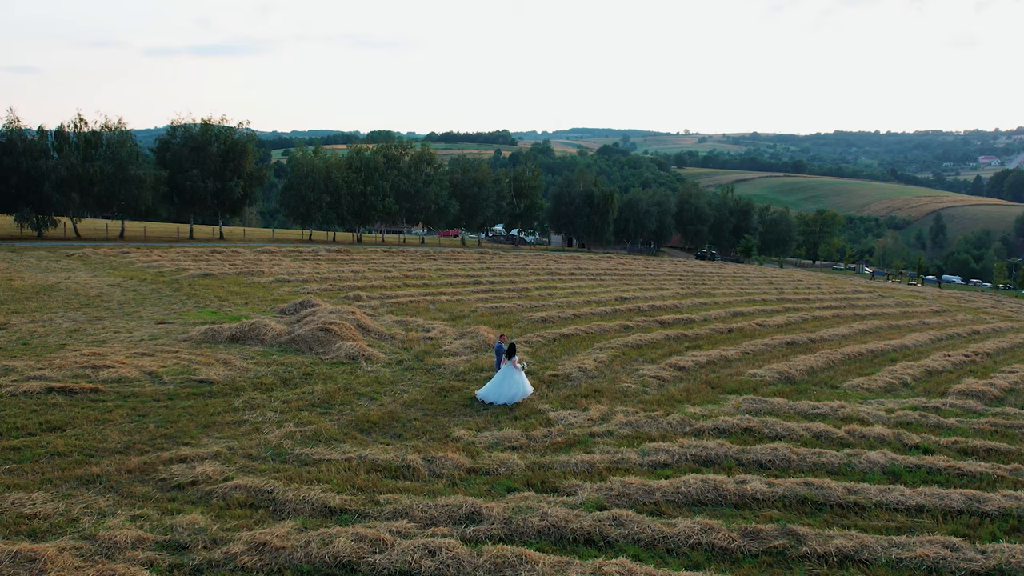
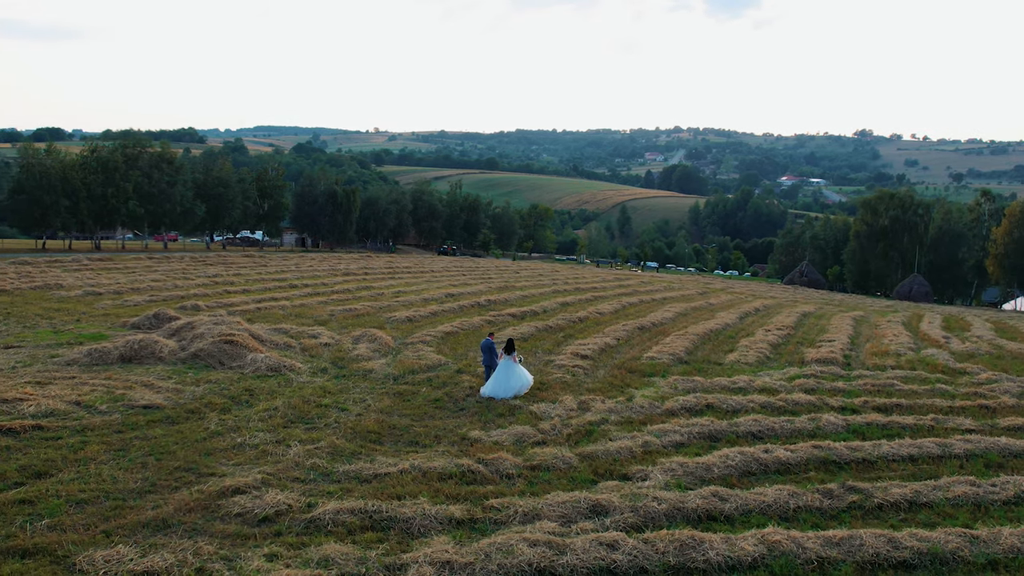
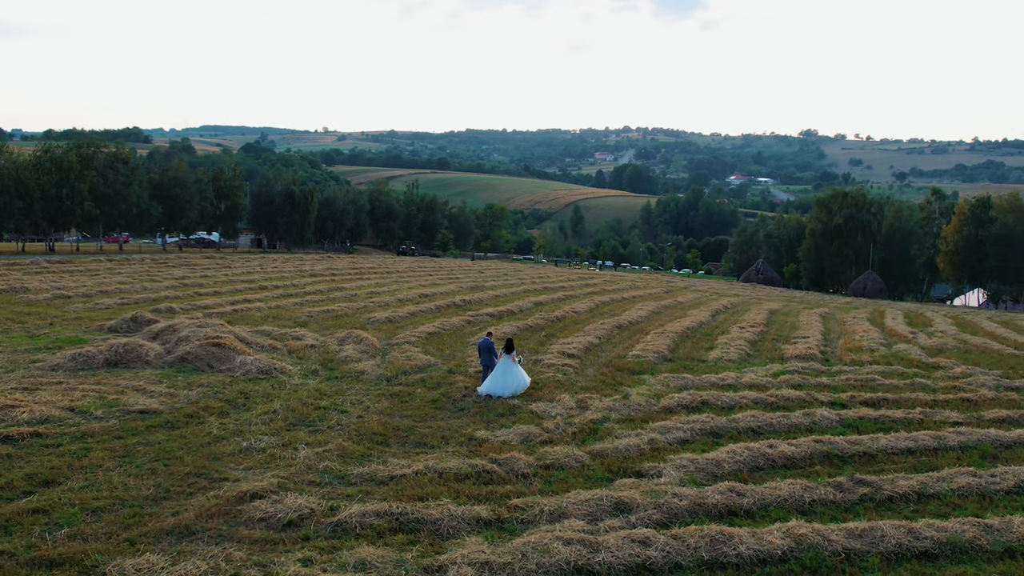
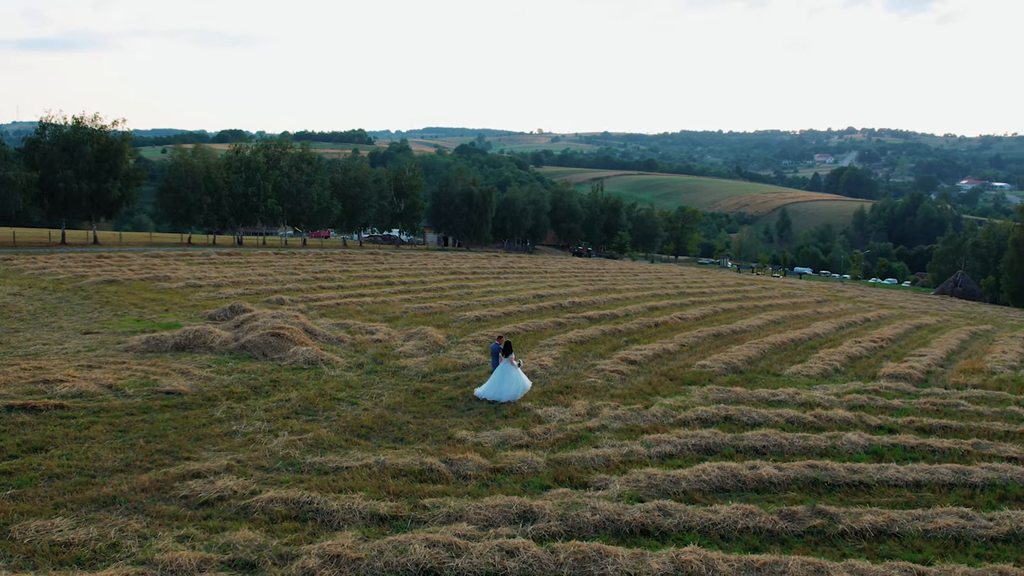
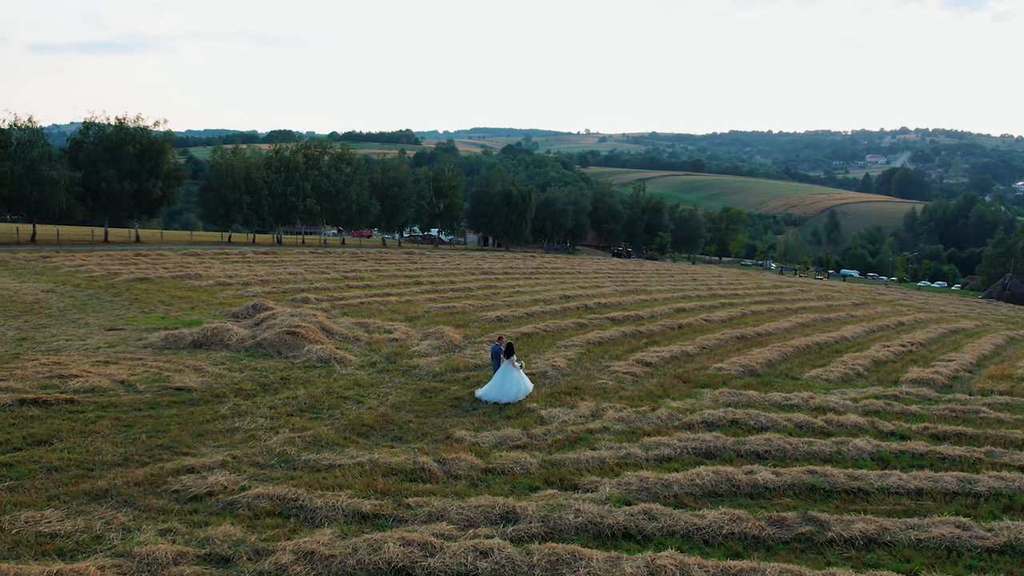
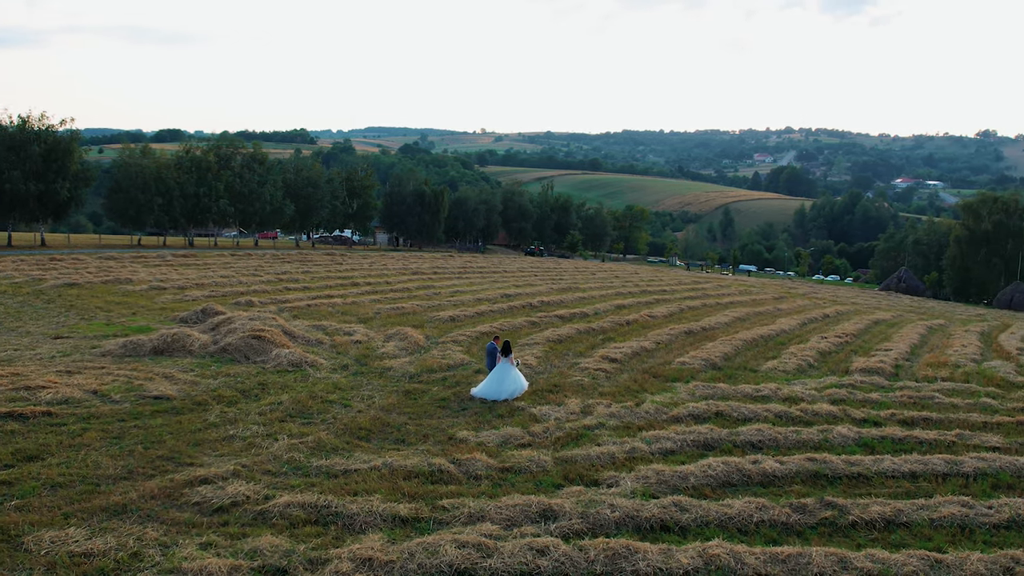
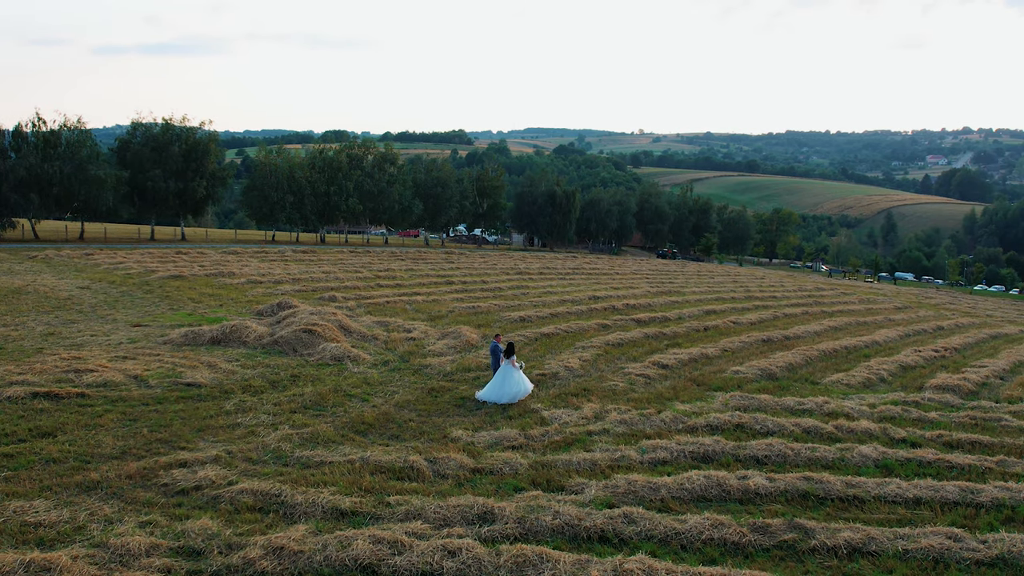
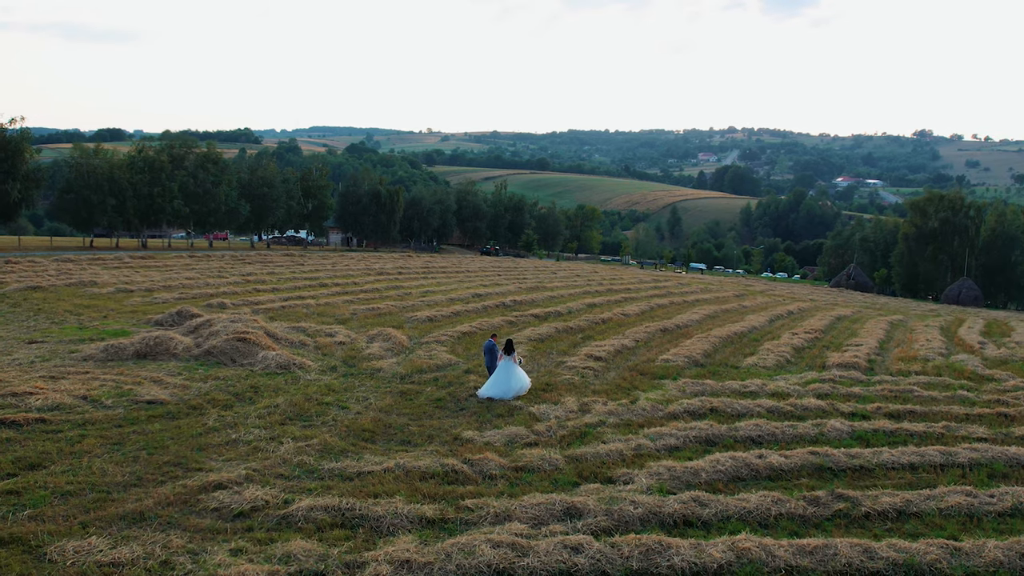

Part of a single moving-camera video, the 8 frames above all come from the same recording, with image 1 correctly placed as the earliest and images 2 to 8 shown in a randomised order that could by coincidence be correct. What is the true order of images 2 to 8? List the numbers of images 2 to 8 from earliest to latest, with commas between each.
7, 5, 4, 6, 8, 2, 3
